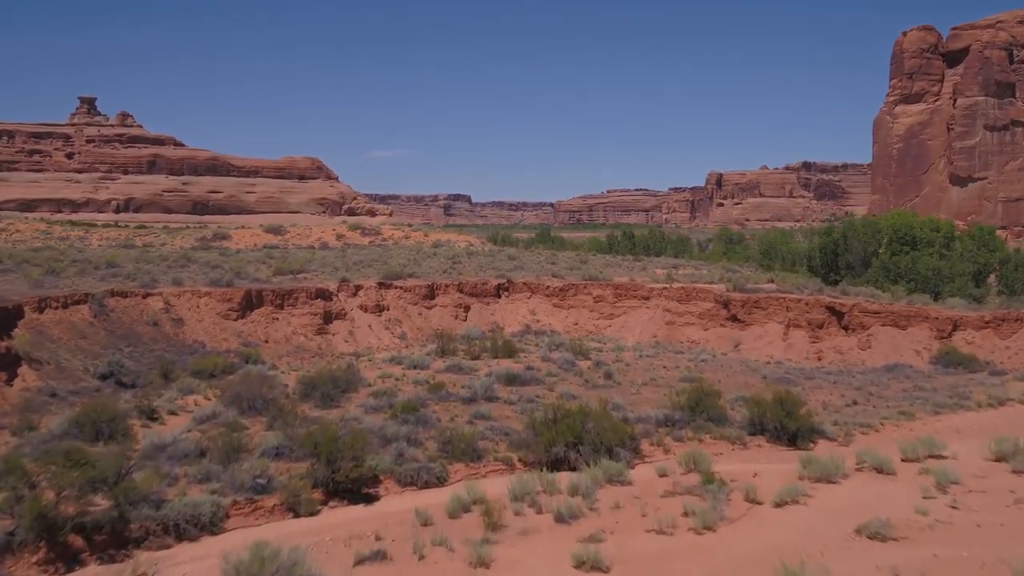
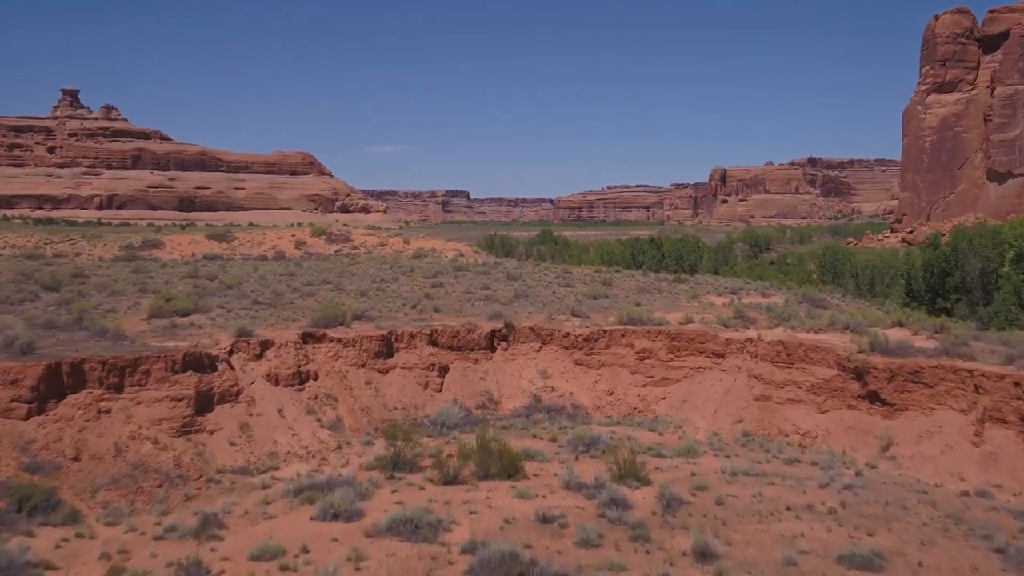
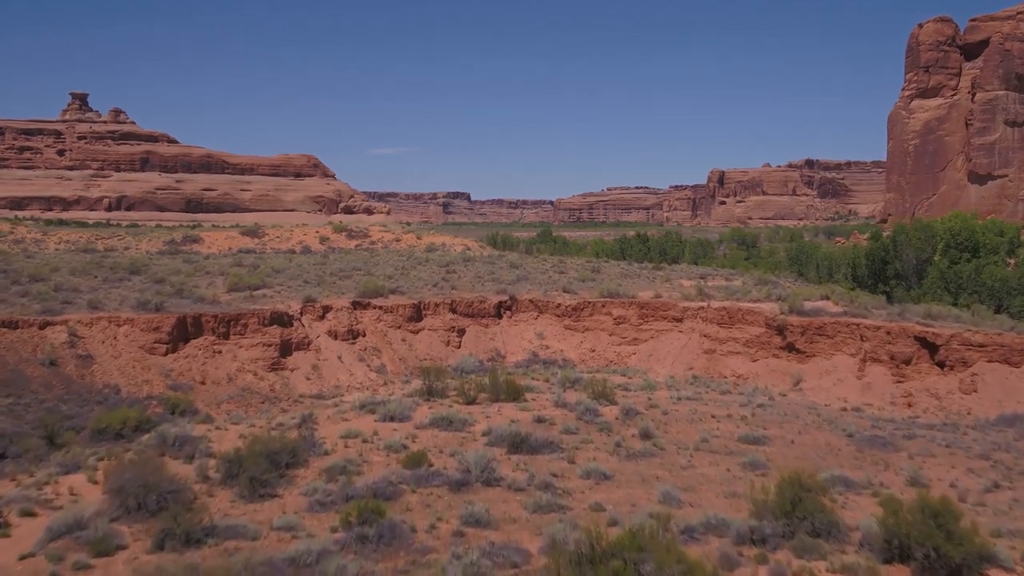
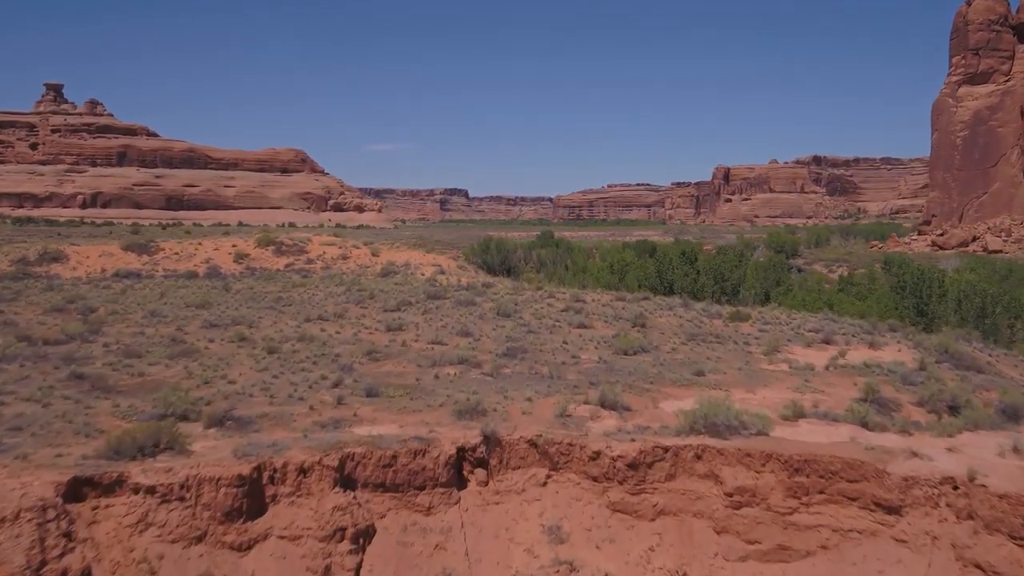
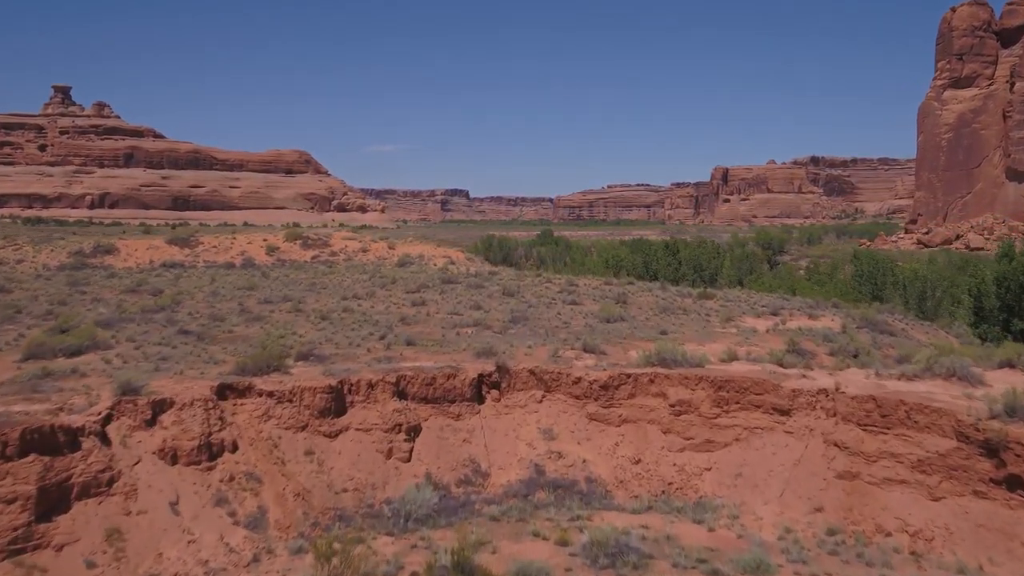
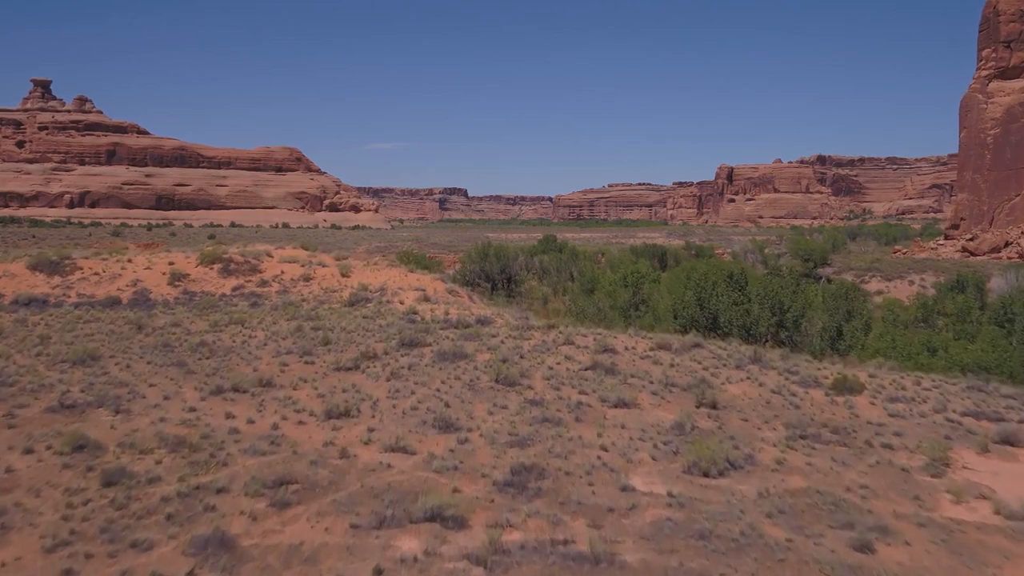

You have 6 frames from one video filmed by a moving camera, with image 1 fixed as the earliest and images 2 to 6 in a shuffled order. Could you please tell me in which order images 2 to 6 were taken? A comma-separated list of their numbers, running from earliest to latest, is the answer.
3, 2, 5, 4, 6
